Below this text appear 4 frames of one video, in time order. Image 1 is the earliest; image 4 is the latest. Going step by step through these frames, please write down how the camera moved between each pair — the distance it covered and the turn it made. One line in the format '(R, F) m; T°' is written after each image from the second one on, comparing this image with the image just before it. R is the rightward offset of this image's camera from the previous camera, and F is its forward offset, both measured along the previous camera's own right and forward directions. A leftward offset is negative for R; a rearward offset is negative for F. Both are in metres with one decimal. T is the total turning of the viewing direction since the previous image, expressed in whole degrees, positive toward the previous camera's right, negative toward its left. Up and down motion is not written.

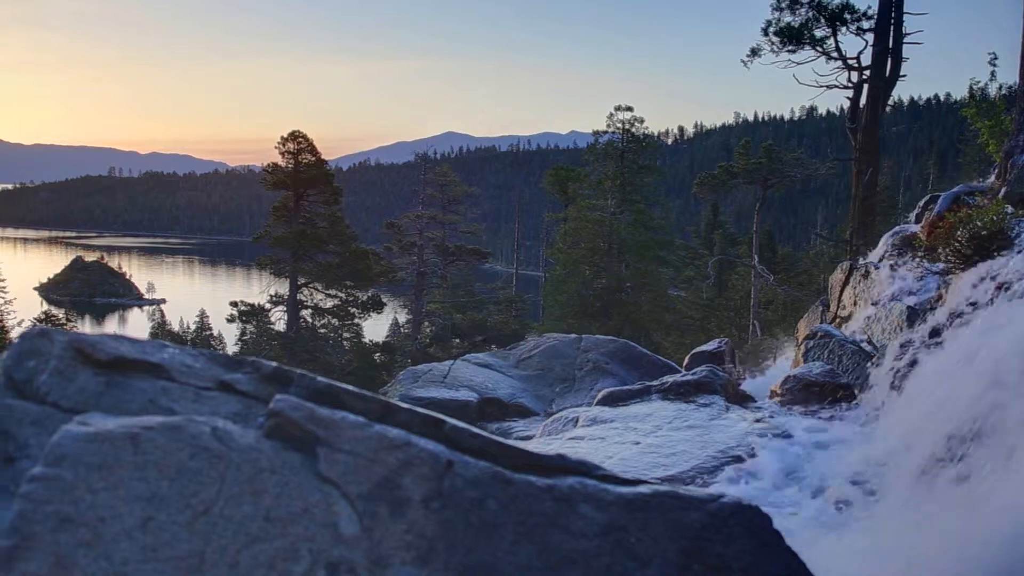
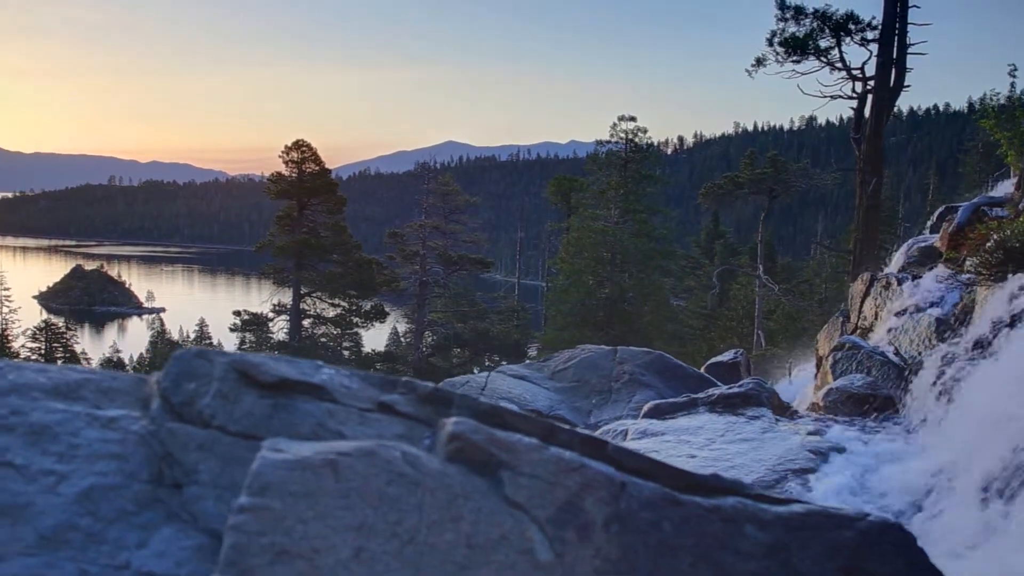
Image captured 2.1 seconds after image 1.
(-0.6, +0.1) m; 0°
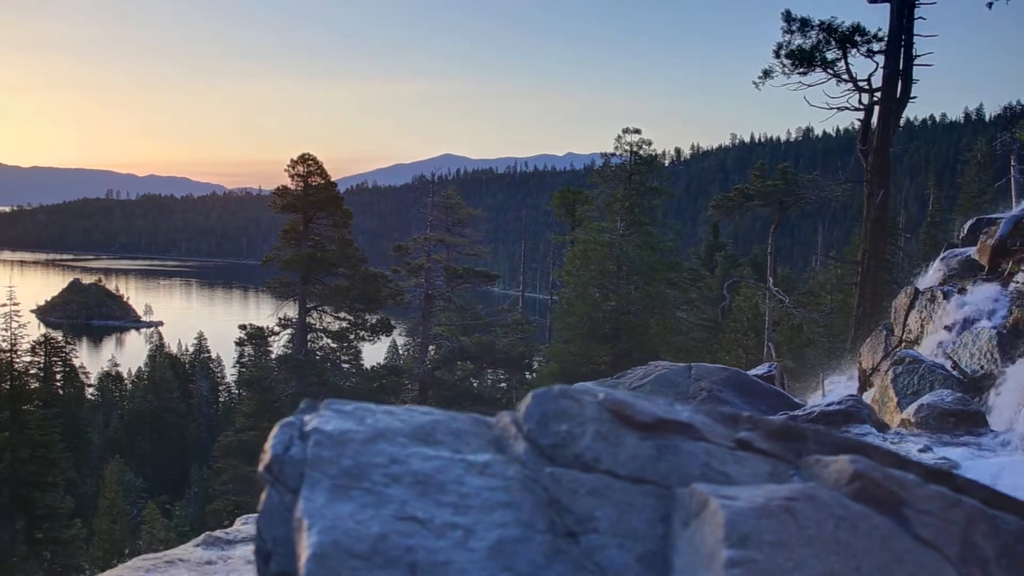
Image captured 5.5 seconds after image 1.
(-1.3, +0.1) m; 0°
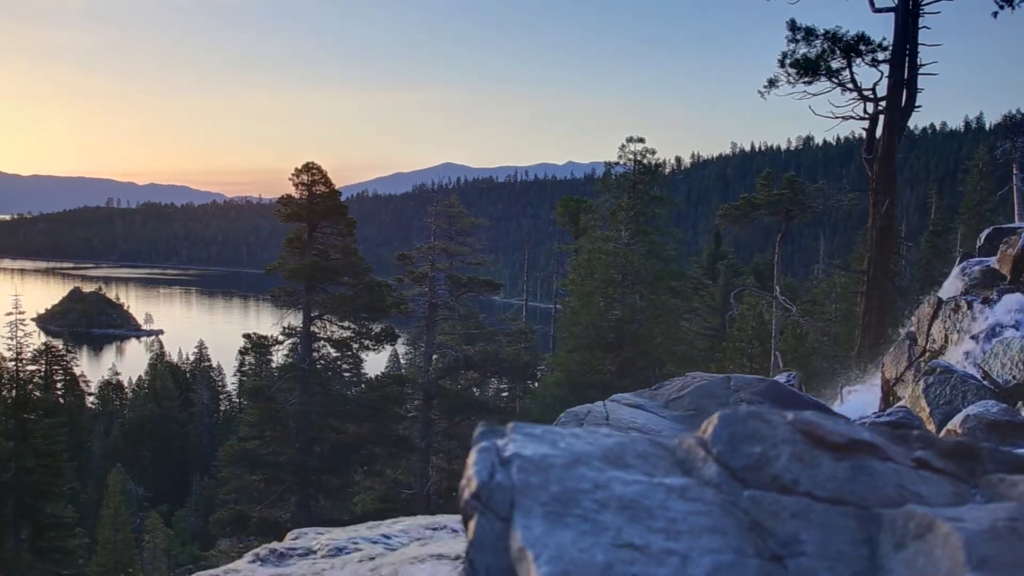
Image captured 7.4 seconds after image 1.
(-0.7, 0.0) m; 0°
